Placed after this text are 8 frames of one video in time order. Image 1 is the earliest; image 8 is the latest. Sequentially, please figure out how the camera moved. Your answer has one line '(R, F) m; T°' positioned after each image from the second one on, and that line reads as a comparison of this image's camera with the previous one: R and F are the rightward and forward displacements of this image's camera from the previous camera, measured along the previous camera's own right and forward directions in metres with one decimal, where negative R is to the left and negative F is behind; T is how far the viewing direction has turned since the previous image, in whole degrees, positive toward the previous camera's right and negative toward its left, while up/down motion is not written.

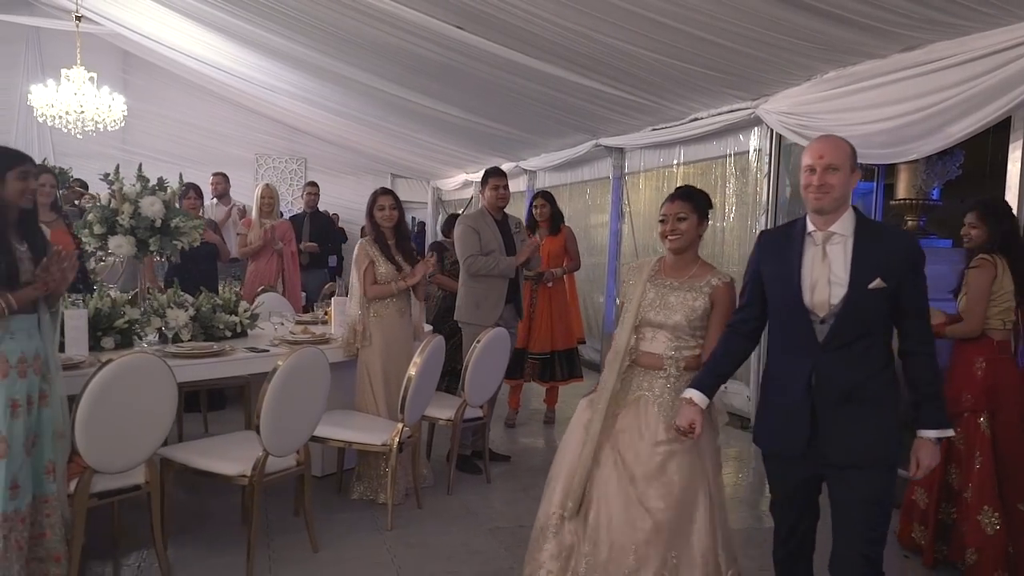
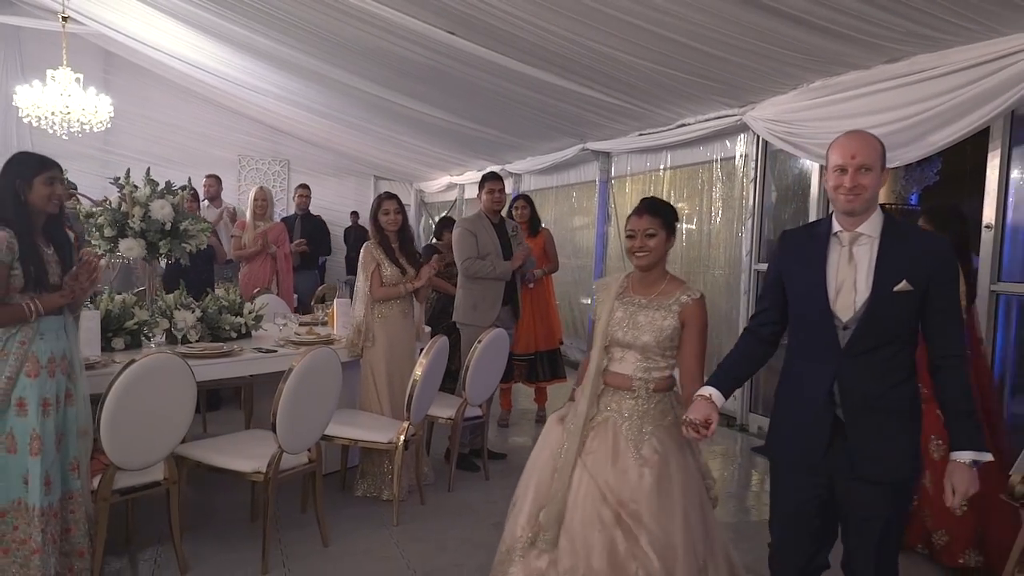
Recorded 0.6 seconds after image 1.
(-0.1, -0.1) m; +2°
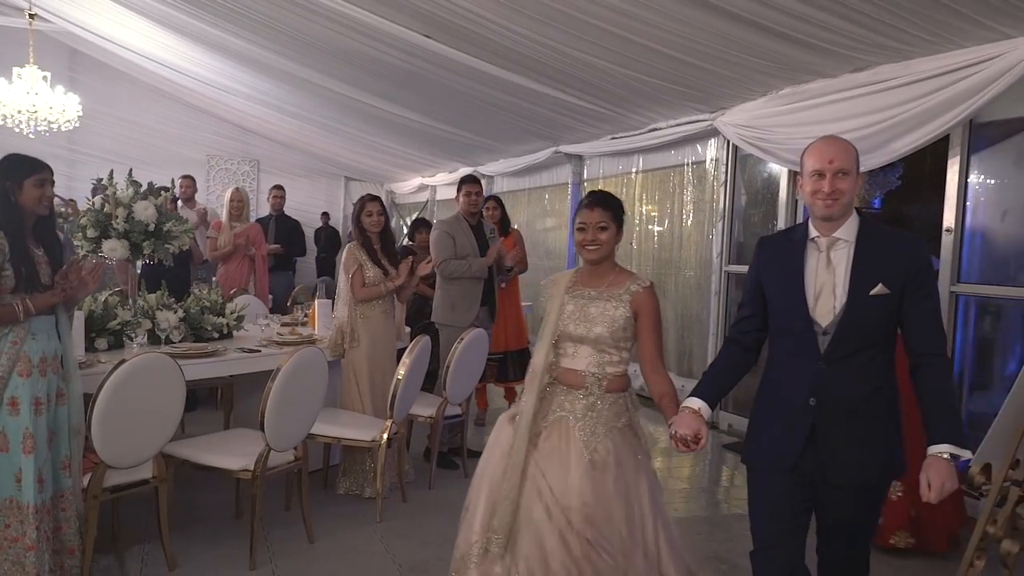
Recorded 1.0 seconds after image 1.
(-0.1, -0.1) m; +3°
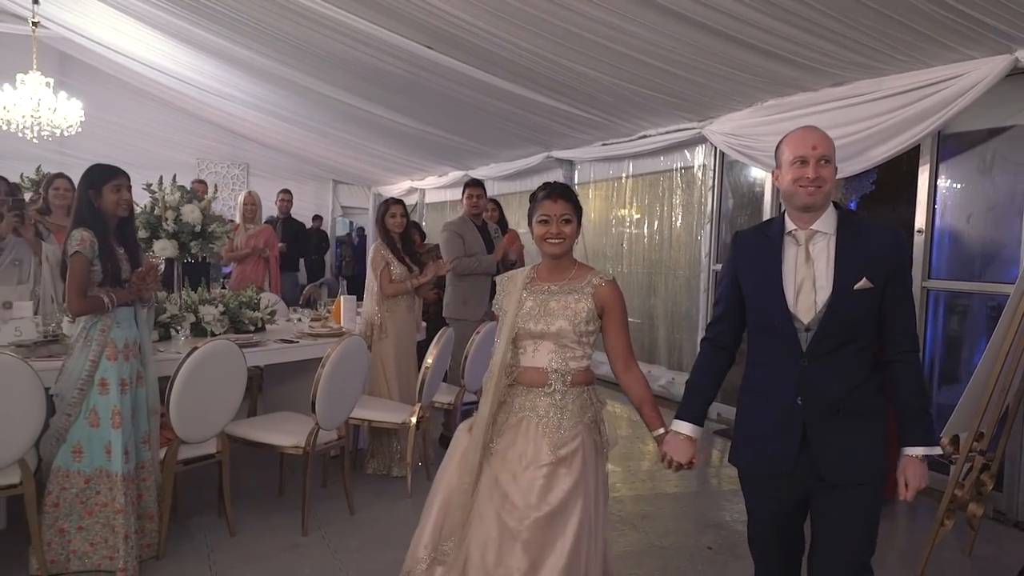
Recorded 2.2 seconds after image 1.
(-0.2, -0.3) m; +2°
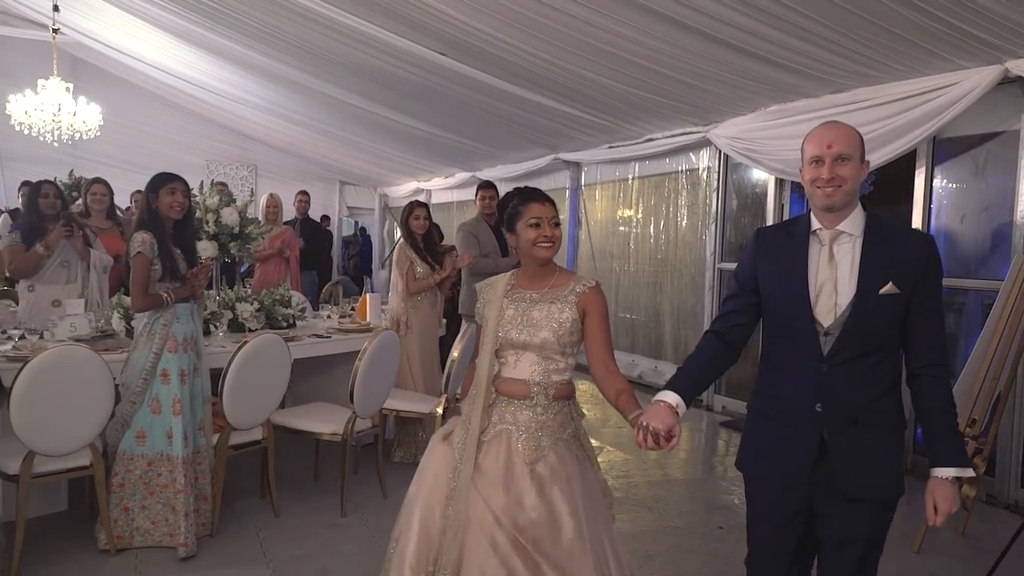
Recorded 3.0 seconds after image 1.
(-0.1, -0.2) m; 0°
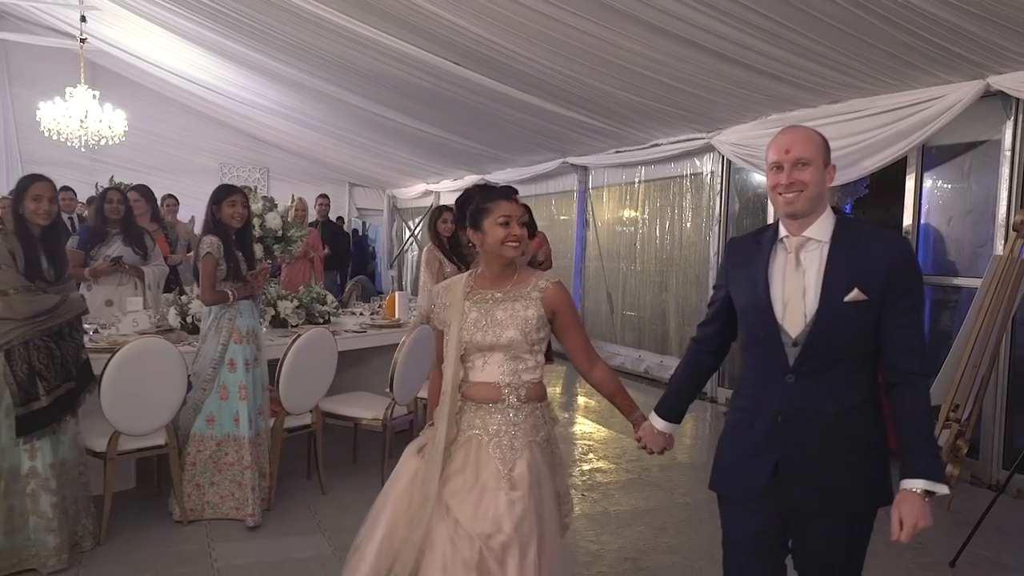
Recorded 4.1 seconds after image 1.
(-0.1, -0.3) m; 0°
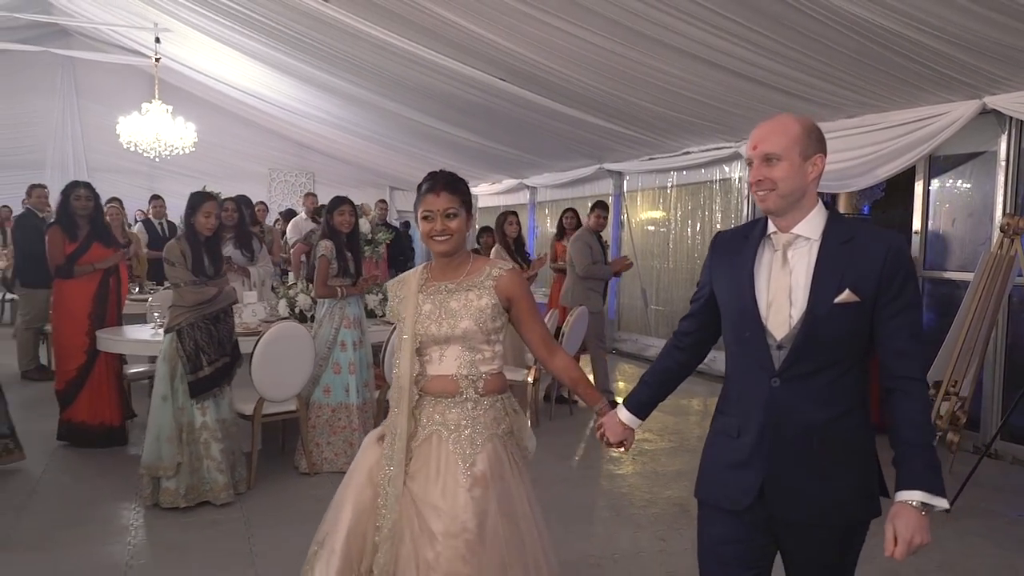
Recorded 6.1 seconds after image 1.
(-0.2, -0.6) m; -2°
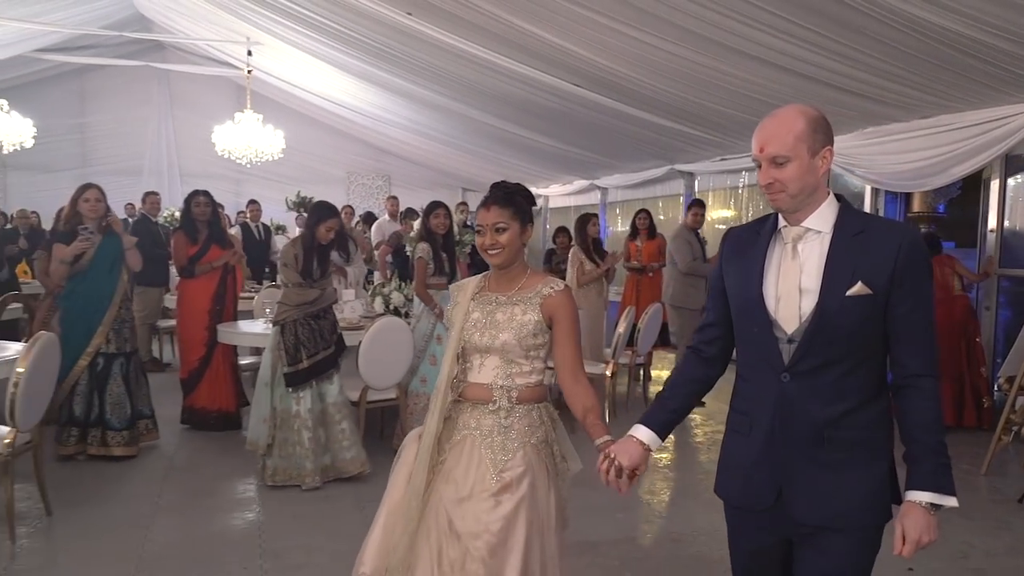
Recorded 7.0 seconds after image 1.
(-0.1, -0.3) m; -5°
